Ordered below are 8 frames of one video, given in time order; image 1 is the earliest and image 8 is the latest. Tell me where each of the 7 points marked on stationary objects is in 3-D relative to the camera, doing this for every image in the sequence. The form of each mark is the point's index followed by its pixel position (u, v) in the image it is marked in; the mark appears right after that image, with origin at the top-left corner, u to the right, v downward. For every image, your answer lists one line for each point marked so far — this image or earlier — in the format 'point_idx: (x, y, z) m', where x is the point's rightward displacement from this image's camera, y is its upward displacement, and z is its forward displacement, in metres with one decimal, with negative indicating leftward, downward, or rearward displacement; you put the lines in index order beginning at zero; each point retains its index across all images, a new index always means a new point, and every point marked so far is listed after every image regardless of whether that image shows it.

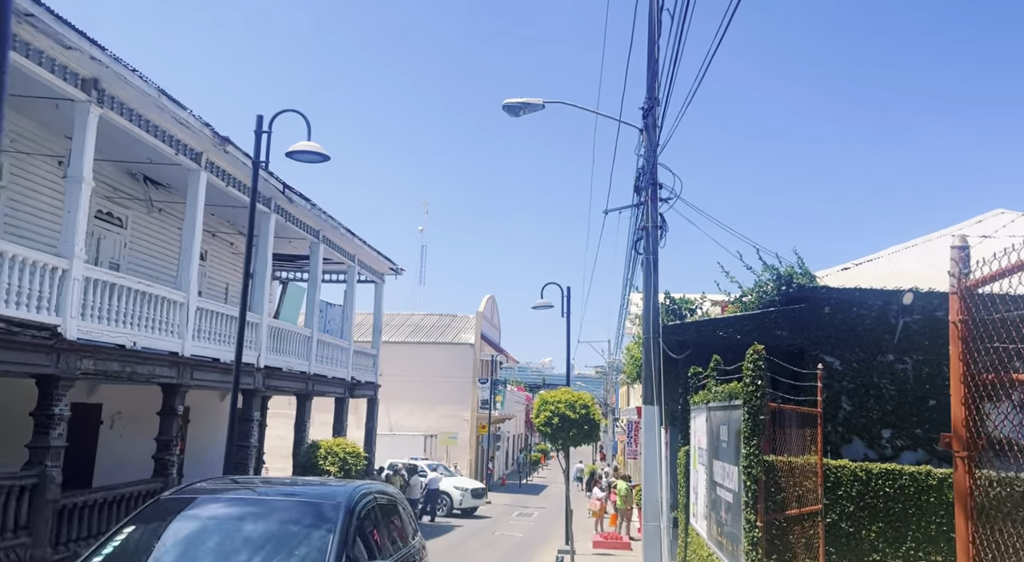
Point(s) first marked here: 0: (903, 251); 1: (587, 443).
0: (+6.5, +0.5, +16.9) m
1: (+1.3, -2.8, +18.0) m
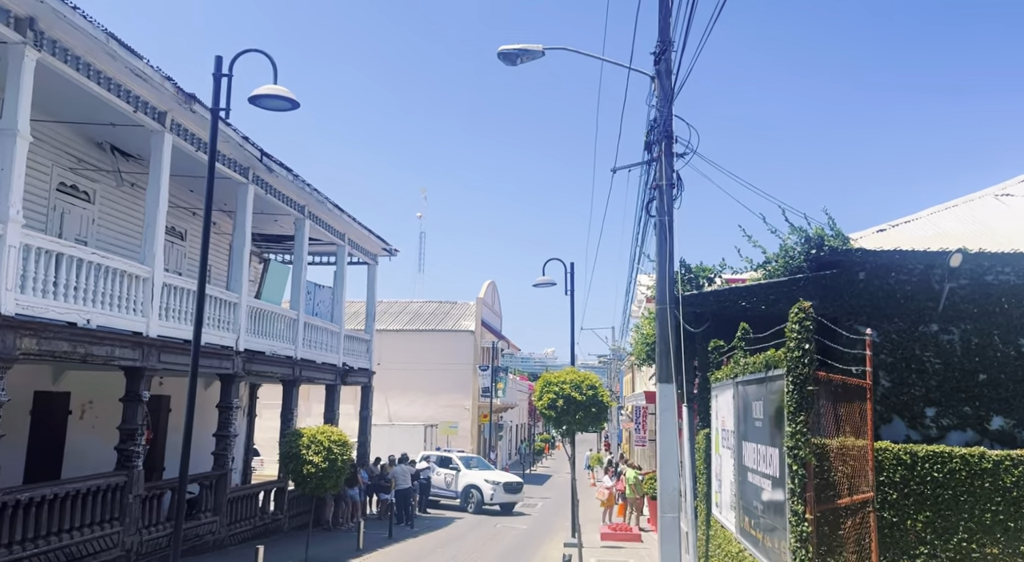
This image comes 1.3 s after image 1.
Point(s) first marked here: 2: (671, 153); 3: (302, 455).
0: (+6.4, +1.0, +15.3) m
1: (+1.3, -2.3, +16.5) m
2: (+2.2, +1.7, +13.9) m
3: (-3.4, -2.8, +16.3) m
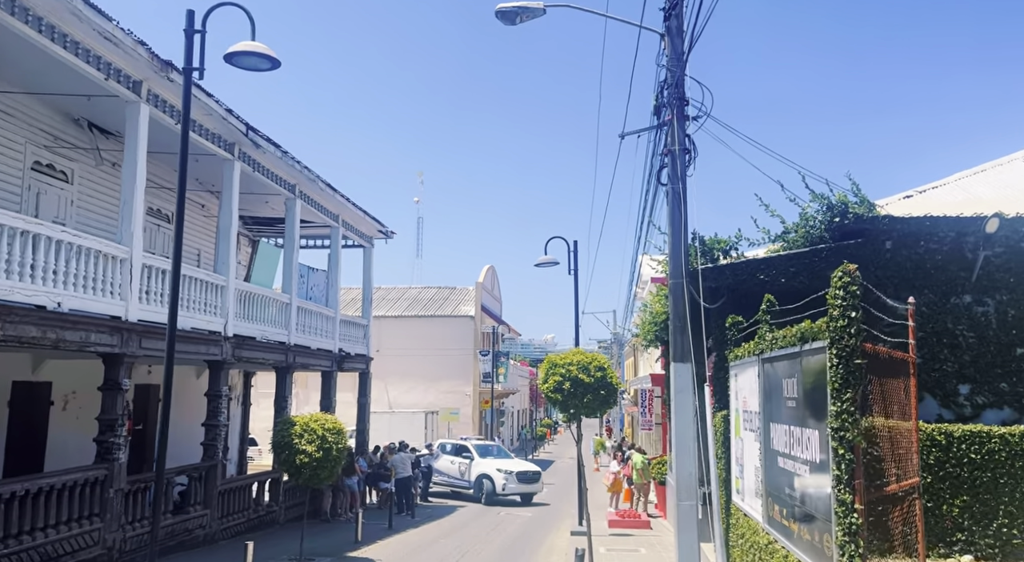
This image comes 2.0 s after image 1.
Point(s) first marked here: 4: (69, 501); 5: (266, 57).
0: (+6.5, +1.5, +14.4) m
1: (+1.4, -2.0, +15.6) m
2: (+2.2, +2.1, +13.0) m
3: (-3.3, -2.5, +15.4) m
4: (-5.6, -2.8, +12.9) m
5: (-2.5, +2.3, +10.4) m
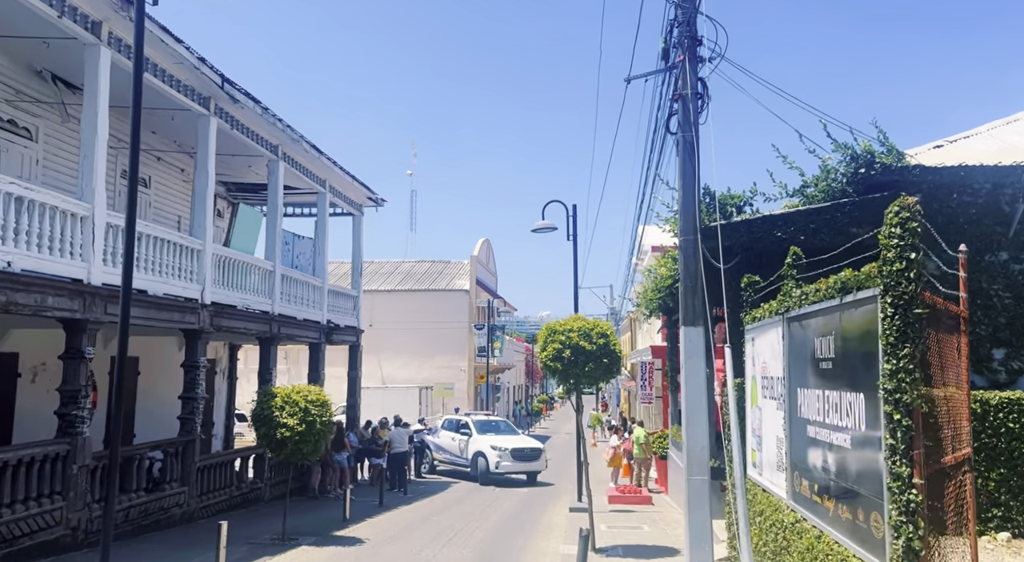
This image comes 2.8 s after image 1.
0: (+6.4, +2.0, +13.3) m
1: (+1.3, -1.4, +14.6) m
2: (+2.1, +2.6, +11.9) m
3: (-3.3, -1.9, +14.4) m
4: (-5.6, -2.3, +11.9) m
5: (-2.5, +2.7, +9.3) m
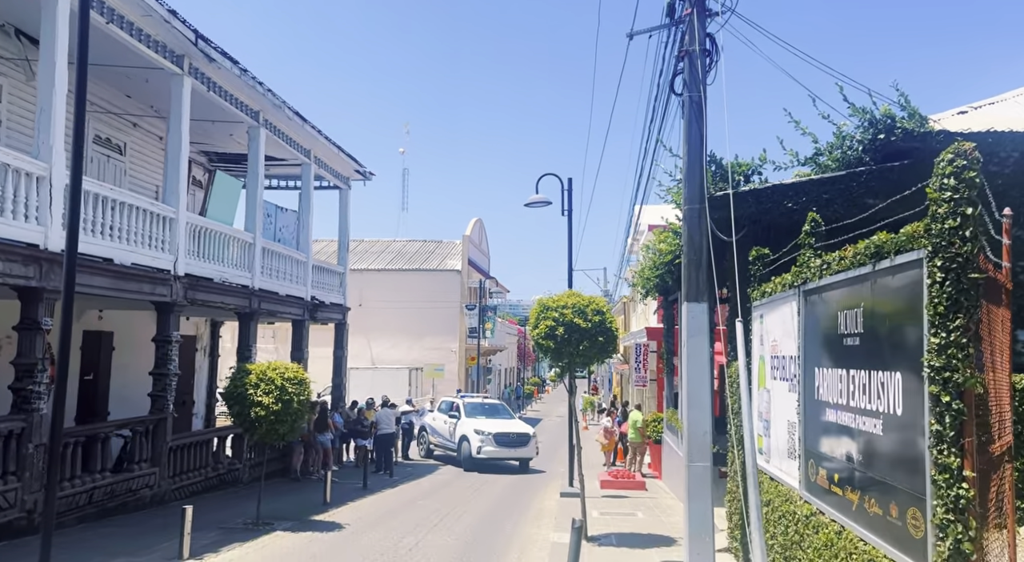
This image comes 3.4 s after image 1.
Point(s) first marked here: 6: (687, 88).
0: (+6.3, +2.3, +12.5) m
1: (+1.2, -1.1, +13.7) m
2: (+2.0, +2.9, +11.0) m
3: (-3.5, -1.5, +13.6) m
4: (-5.7, -1.9, +11.0) m
5: (-2.6, +3.0, +8.3) m
6: (+1.9, +2.1, +11.0) m
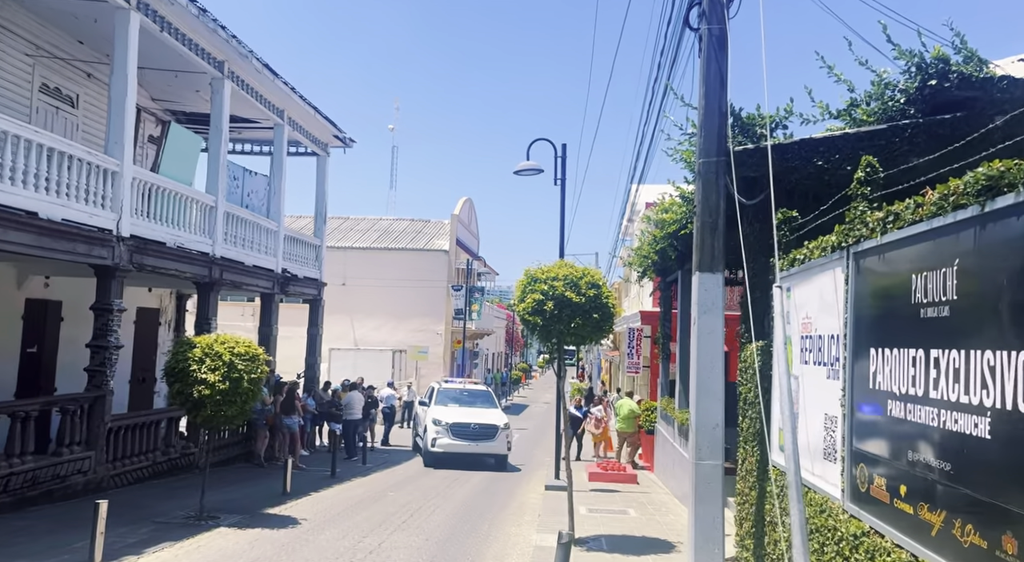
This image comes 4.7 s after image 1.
0: (+6.2, +2.5, +10.9) m
1: (+1.0, -0.7, +12.1) m
2: (+1.9, +3.2, +9.3) m
3: (-3.7, -1.1, +11.9) m
4: (-5.9, -1.4, +9.3) m
5: (-2.6, +3.4, +6.6) m
6: (+1.7, +2.4, +9.3) m
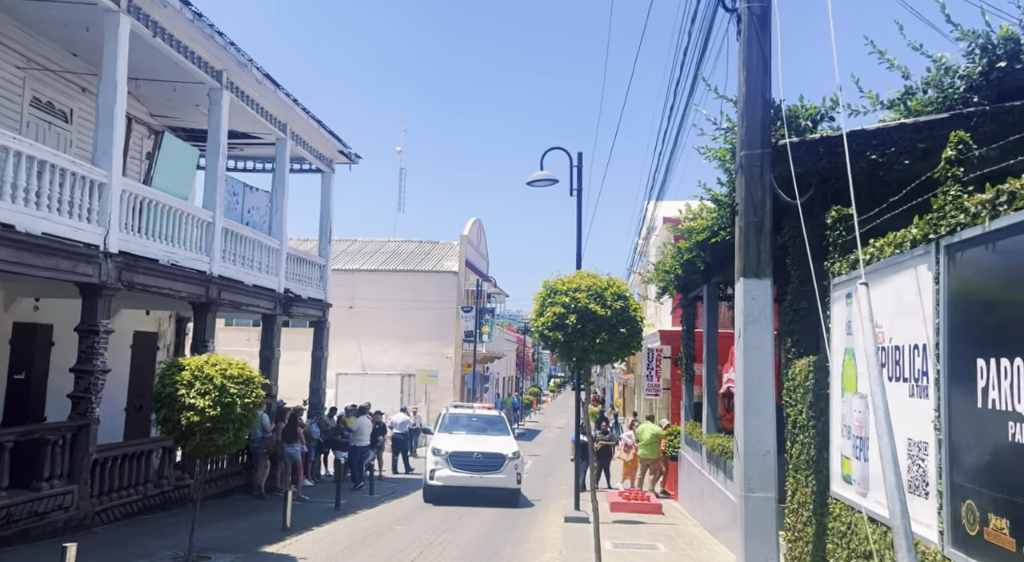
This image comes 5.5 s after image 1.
0: (+6.3, +2.5, +9.8) m
1: (+1.2, -0.8, +11.0) m
2: (+2.1, +3.1, +8.3) m
3: (-3.5, -1.2, +10.9) m
4: (-5.8, -1.6, +8.3) m
5: (-2.5, +3.3, +5.7) m
6: (+1.9, +2.3, +8.3) m
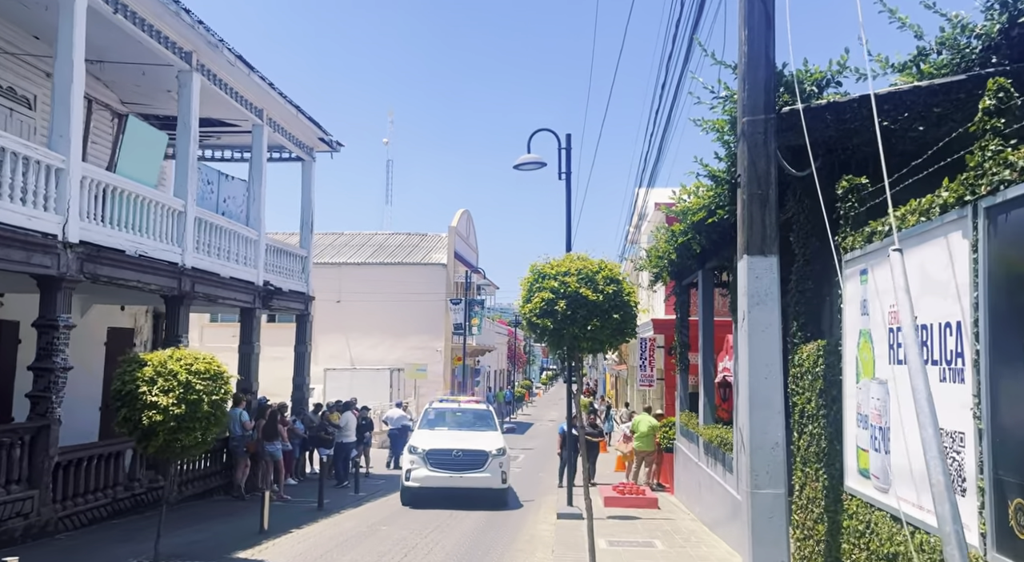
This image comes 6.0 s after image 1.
0: (+6.1, +2.7, +9.2) m
1: (+1.0, -0.7, +10.3) m
2: (+1.9, +3.3, +7.6) m
3: (-3.6, -1.1, +10.1) m
4: (-5.9, -1.5, +7.6) m
5: (-2.7, +3.4, +4.9) m
6: (+1.7, +2.5, +7.6) m
